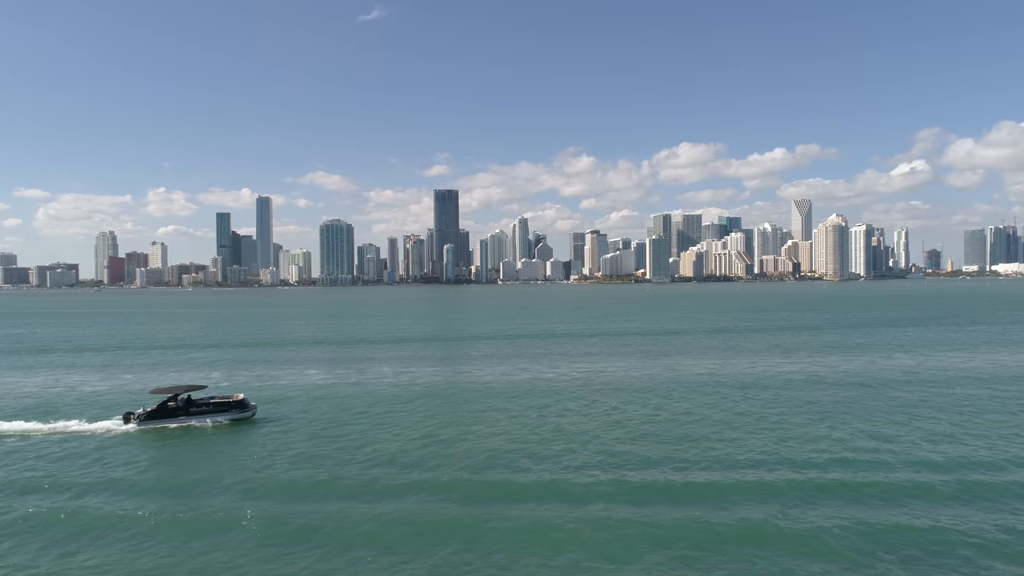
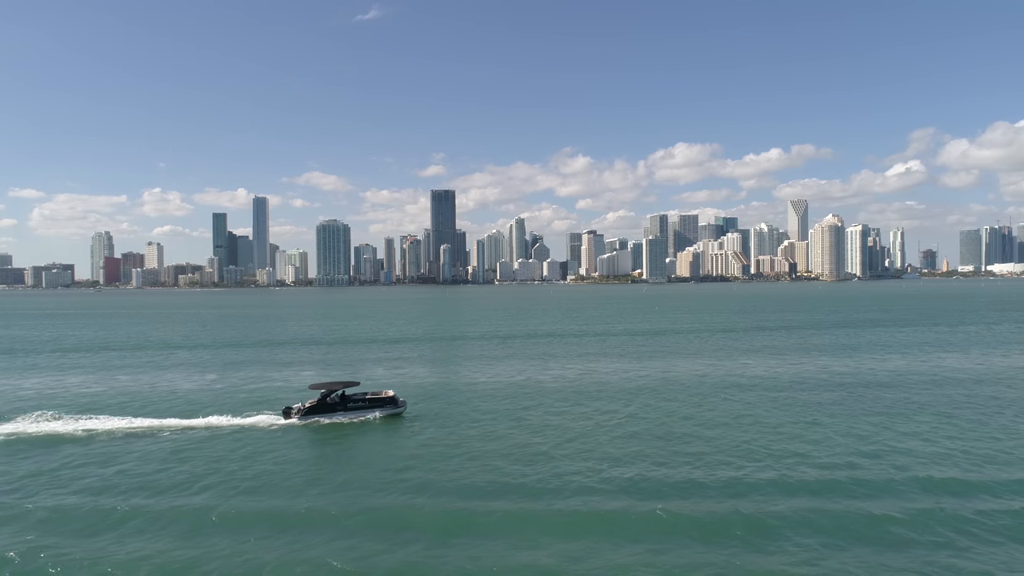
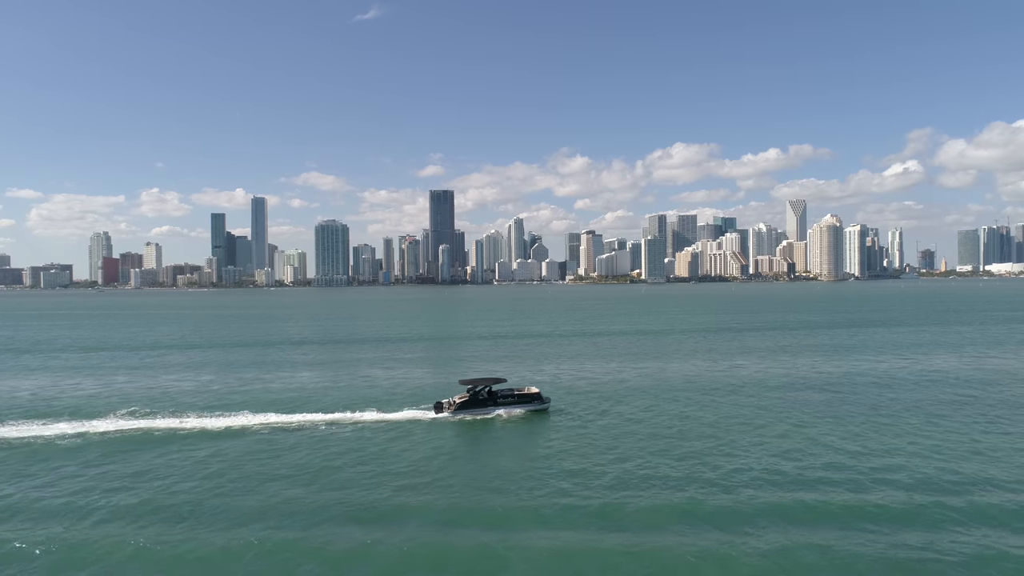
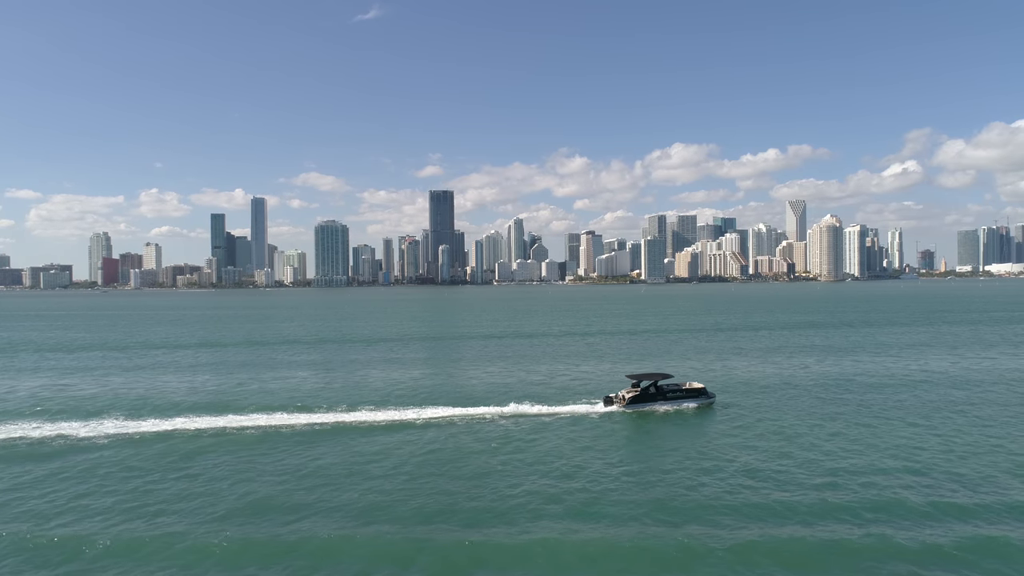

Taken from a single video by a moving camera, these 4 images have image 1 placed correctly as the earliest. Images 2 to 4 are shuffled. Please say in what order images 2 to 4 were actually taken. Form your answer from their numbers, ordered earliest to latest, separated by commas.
2, 3, 4
